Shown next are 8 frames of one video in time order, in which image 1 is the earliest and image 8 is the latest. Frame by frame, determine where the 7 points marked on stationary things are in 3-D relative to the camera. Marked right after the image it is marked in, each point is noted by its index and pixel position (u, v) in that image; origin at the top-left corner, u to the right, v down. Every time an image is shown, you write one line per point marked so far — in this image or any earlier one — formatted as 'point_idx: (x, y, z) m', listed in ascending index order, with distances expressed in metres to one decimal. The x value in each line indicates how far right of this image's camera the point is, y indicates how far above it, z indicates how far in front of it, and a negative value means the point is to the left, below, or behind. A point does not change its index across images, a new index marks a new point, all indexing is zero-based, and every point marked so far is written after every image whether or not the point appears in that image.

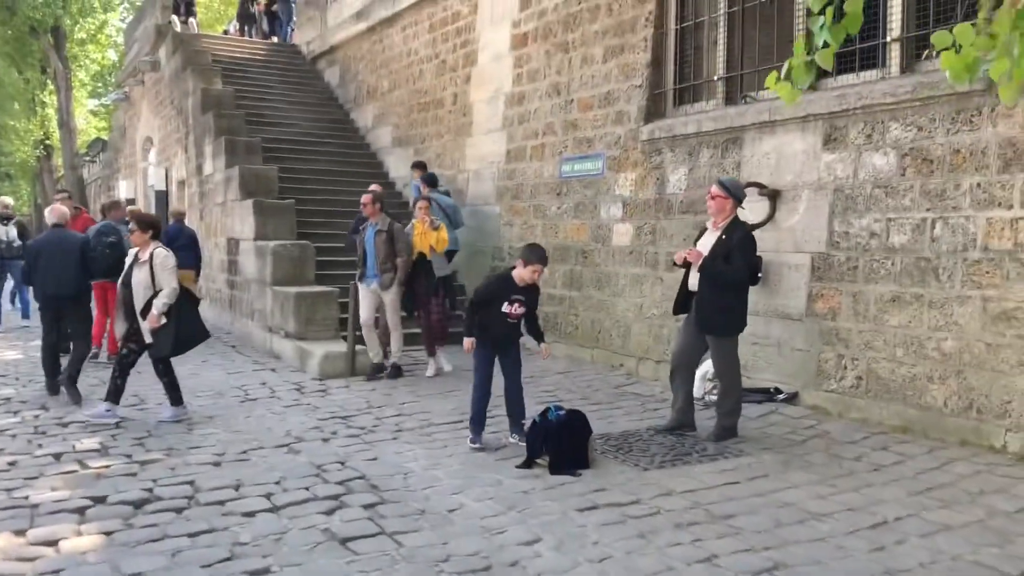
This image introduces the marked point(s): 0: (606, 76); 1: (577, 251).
0: (+0.8, +1.9, +8.2) m
1: (+0.6, +0.3, +8.4) m
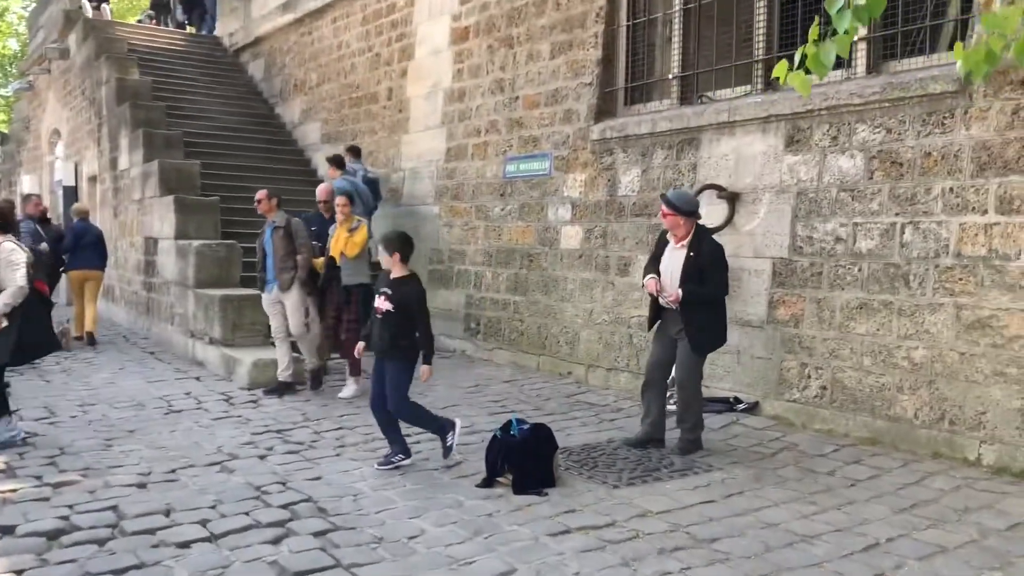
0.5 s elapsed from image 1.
0: (+0.3, +1.8, +7.9) m
1: (+0.1, +0.3, +8.1) m
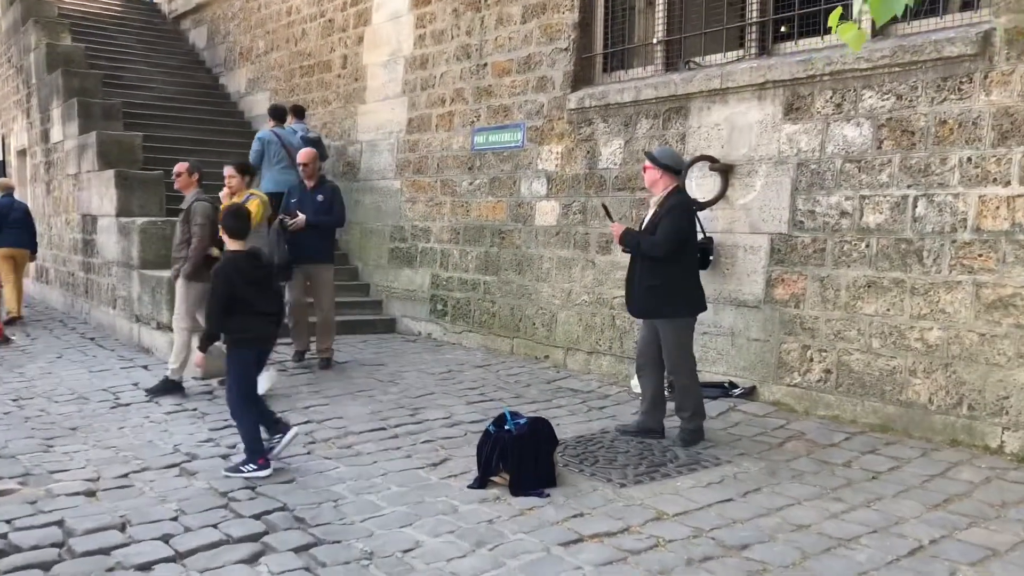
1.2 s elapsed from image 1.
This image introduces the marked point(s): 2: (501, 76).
0: (+0.1, +2.0, +7.5) m
1: (-0.2, +0.5, +7.7) m
2: (-0.1, +1.8, +7.7) m
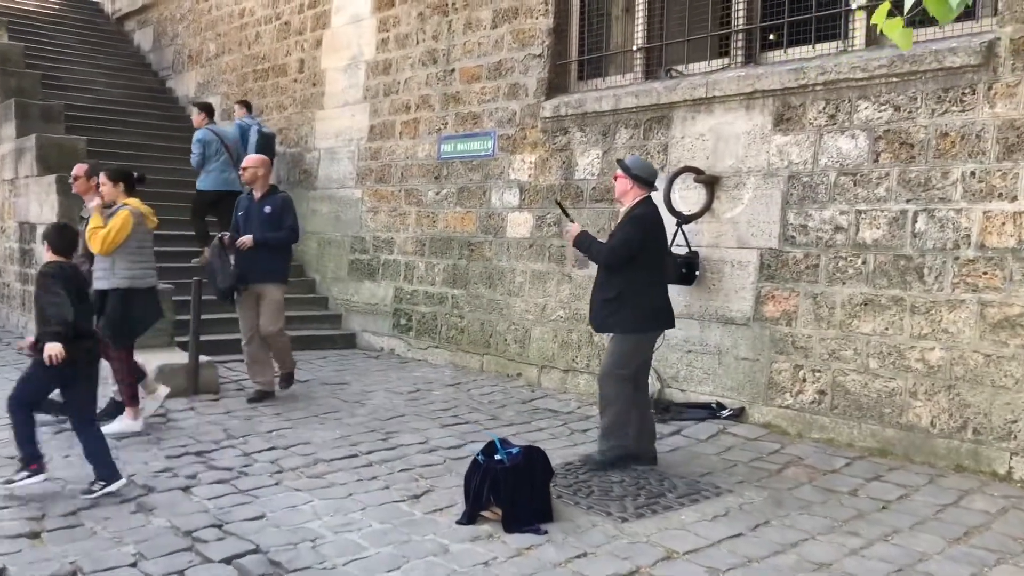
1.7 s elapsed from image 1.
0: (-0.1, +1.9, +7.2) m
1: (-0.4, +0.4, +7.3) m
2: (-0.3, +1.6, +7.4) m
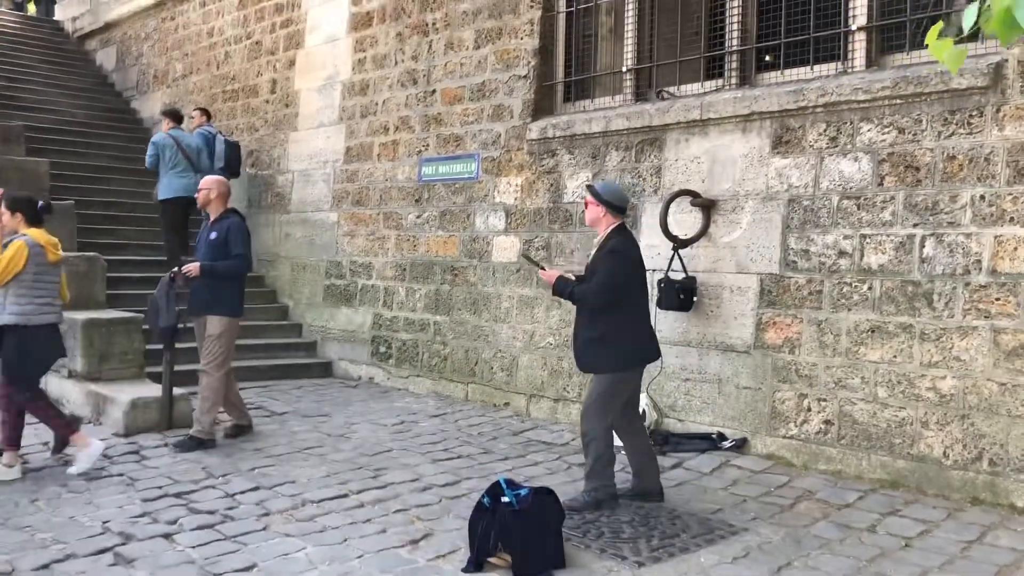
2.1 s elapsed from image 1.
0: (-0.2, +1.7, +7.0) m
1: (-0.5, +0.2, +7.1) m
2: (-0.5, +1.4, +7.3) m
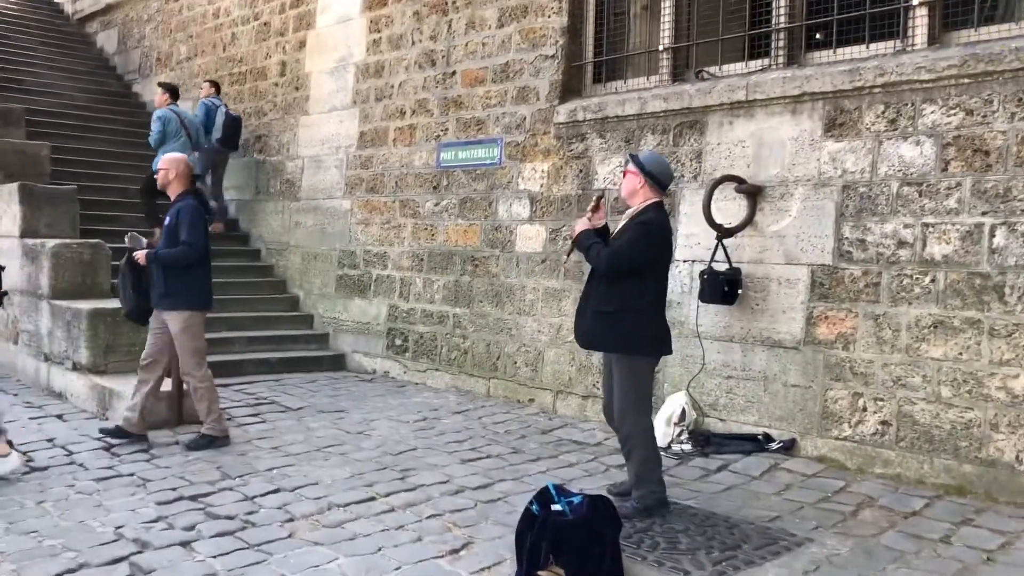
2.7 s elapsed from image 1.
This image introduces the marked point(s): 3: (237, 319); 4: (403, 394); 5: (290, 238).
0: (-0.1, +1.7, +6.7) m
1: (-0.3, +0.2, +6.8) m
2: (-0.3, +1.5, +7.0) m
3: (-2.3, -0.3, +7.8) m
4: (-0.8, -0.8, +6.7) m
5: (-2.1, +0.5, +8.7) m
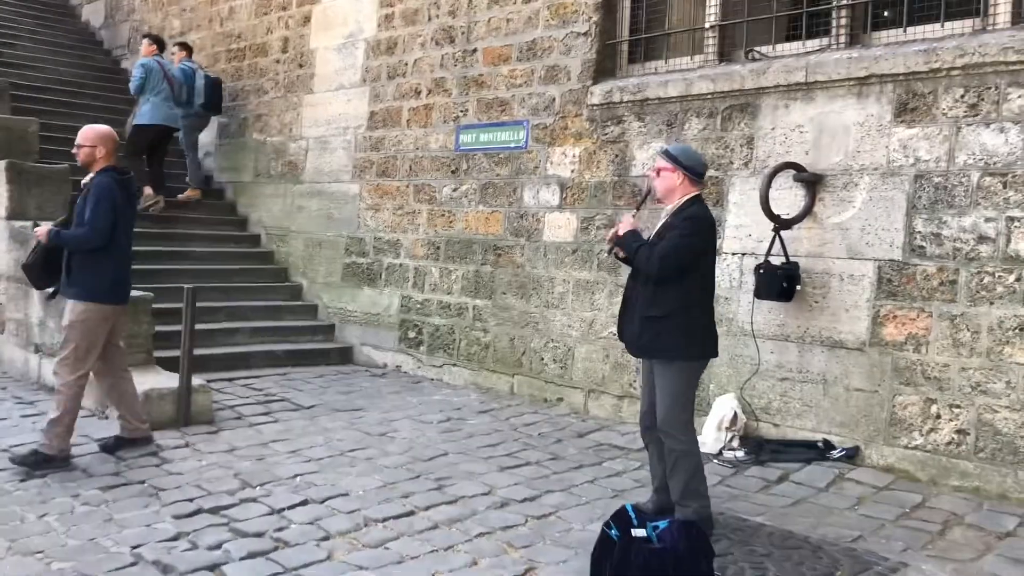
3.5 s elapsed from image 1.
0: (+0.1, +1.8, +6.3) m
1: (-0.2, +0.3, +6.4) m
2: (-0.1, +1.6, +6.5) m
3: (-2.1, -0.2, +7.3) m
4: (-0.6, -0.7, +6.3) m
5: (-1.9, +0.6, +8.3) m
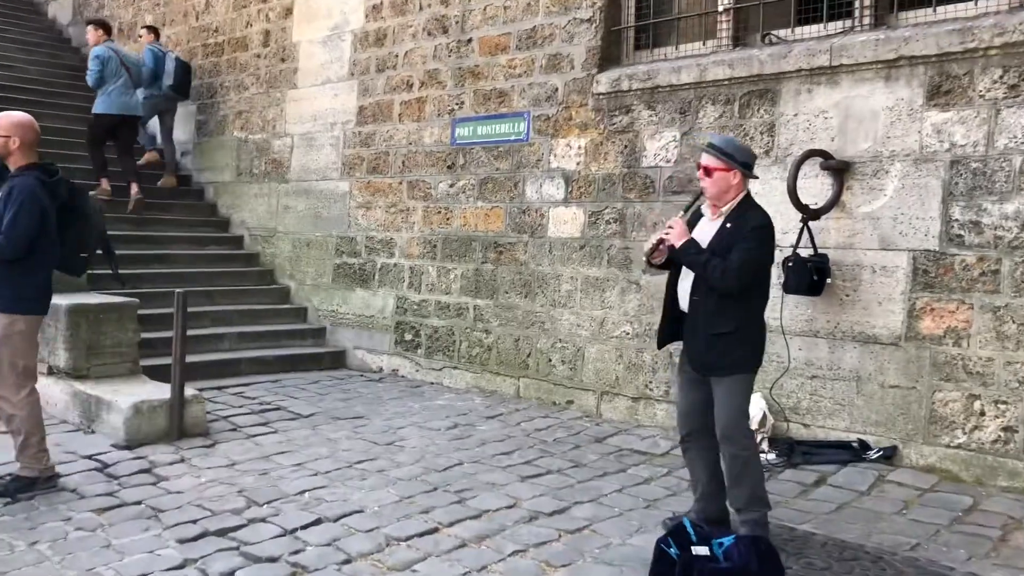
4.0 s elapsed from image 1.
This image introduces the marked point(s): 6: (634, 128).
0: (+0.1, +1.8, +6.1) m
1: (-0.2, +0.3, +6.2) m
2: (-0.1, +1.6, +6.3) m
3: (-2.1, -0.2, +7.0) m
4: (-0.6, -0.7, +6.0) m
5: (-2.0, +0.6, +8.0) m
6: (+0.7, +0.9, +5.4) m
